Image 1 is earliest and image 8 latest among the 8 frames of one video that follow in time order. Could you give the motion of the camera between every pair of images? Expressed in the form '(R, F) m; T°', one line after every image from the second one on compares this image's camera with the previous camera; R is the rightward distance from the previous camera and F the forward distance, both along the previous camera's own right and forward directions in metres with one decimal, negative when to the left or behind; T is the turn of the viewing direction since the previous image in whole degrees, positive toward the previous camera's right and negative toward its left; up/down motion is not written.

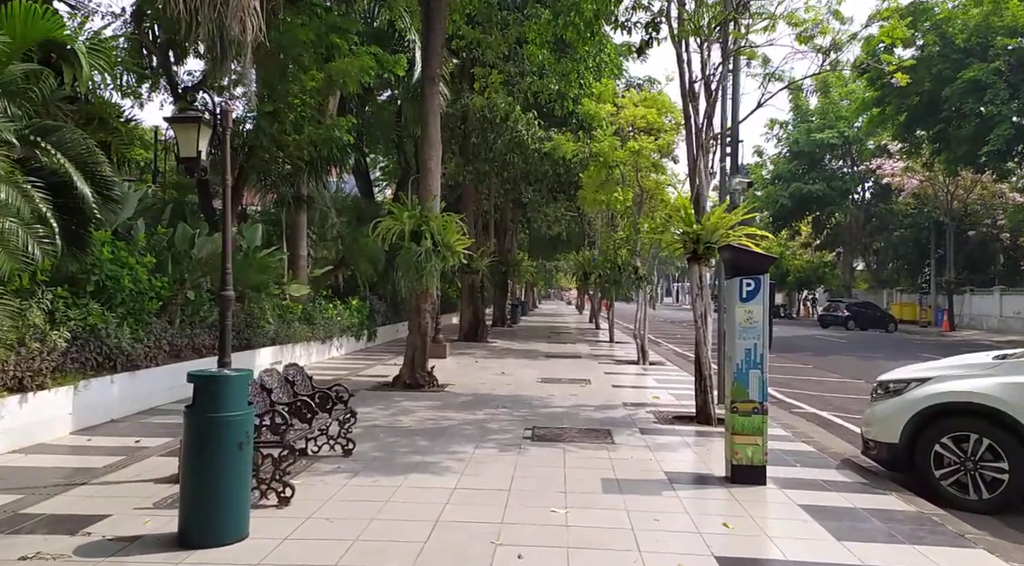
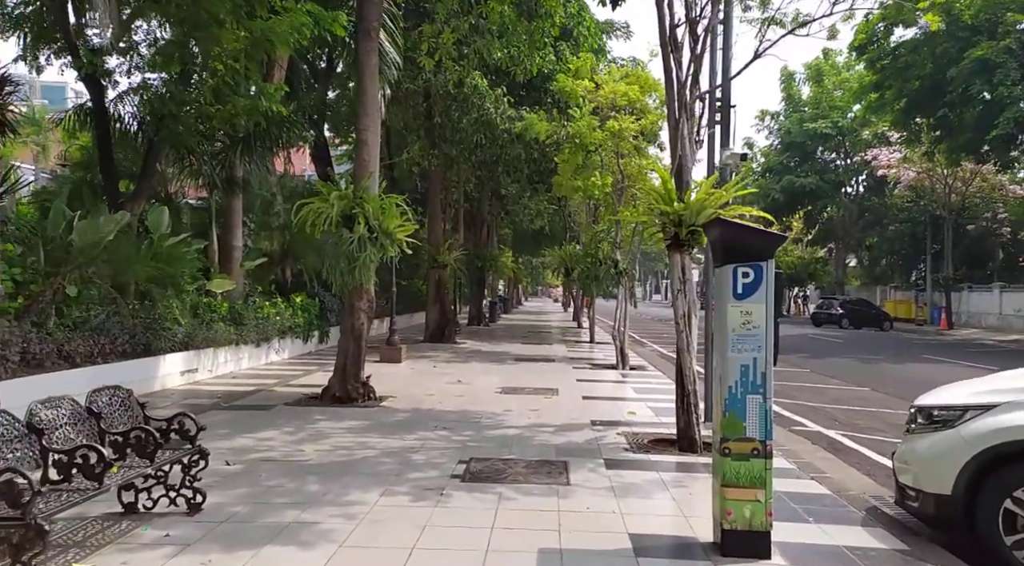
(+0.6, +2.2) m; +1°
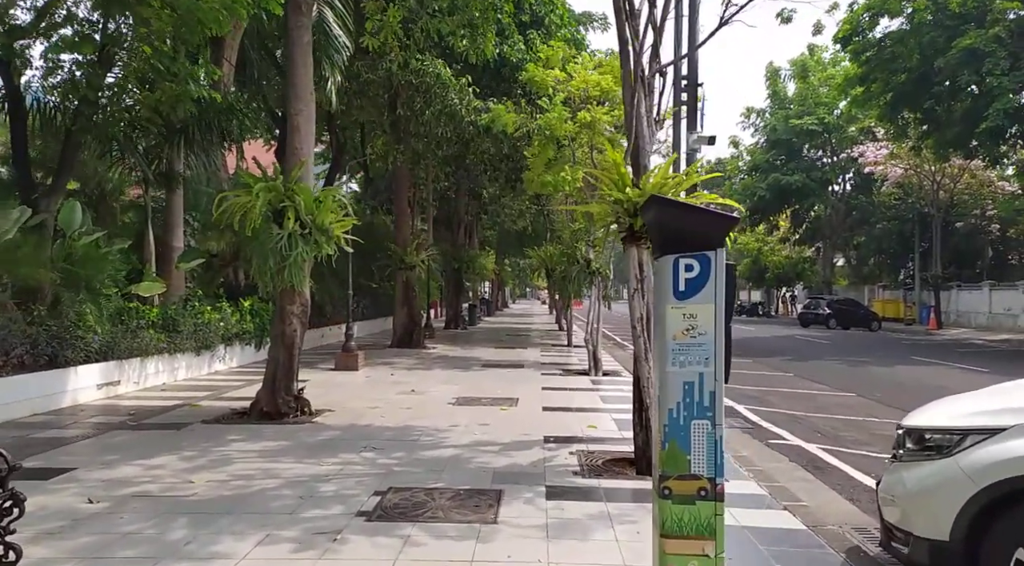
(+0.6, +1.1) m; +1°
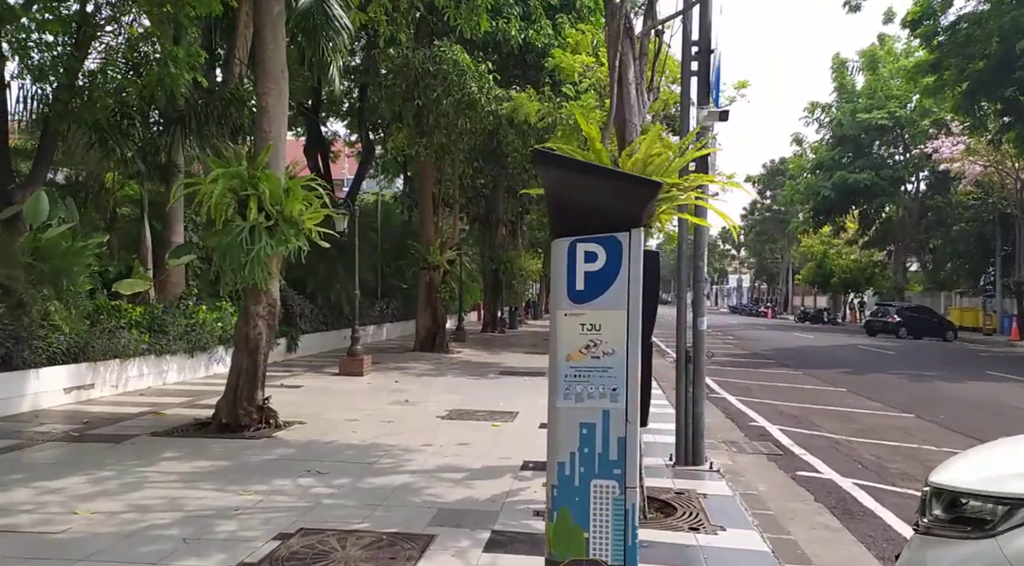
(+0.9, +1.3) m; -5°
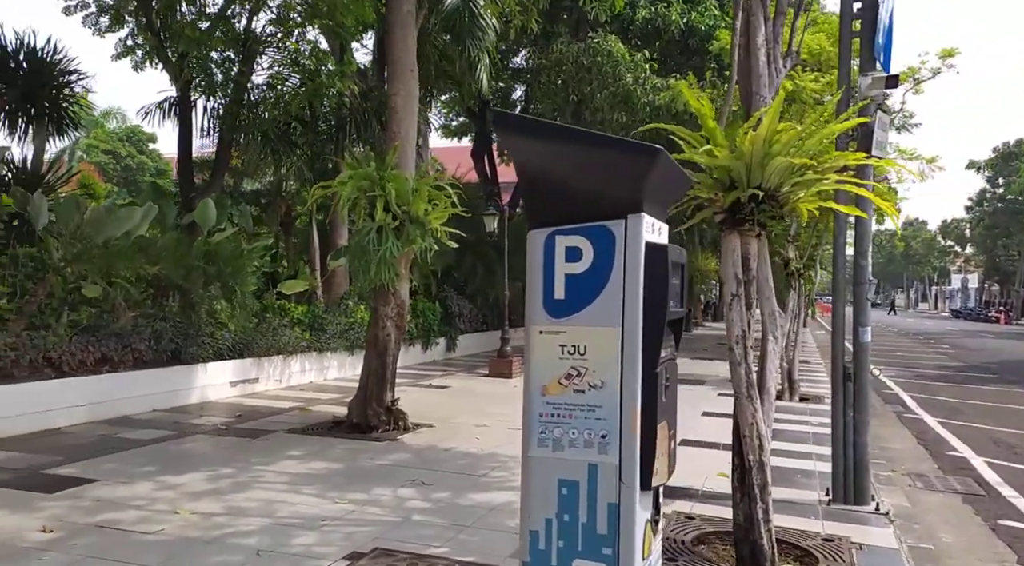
(+0.7, +0.7) m; -14°
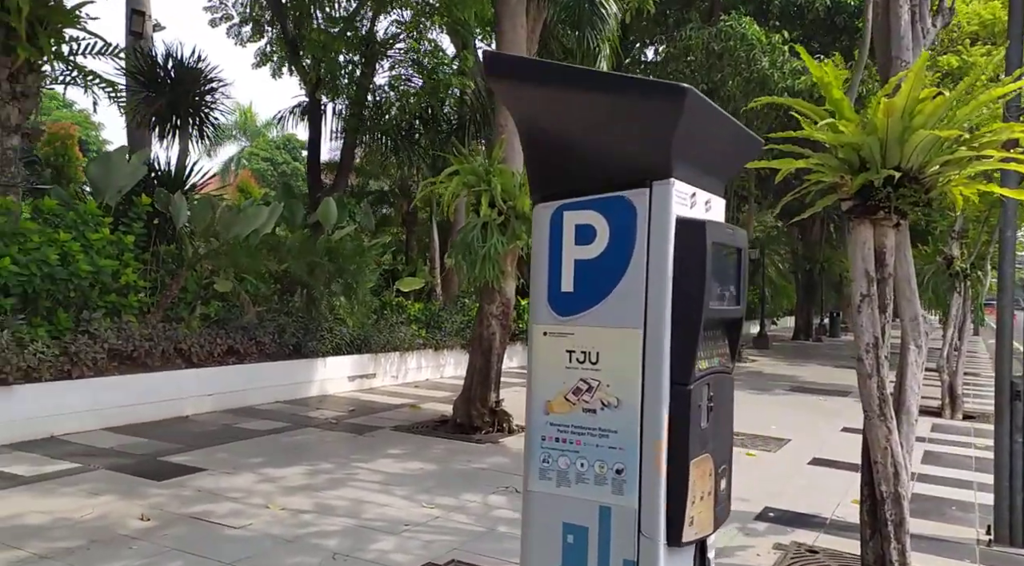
(+0.3, +0.5) m; -10°
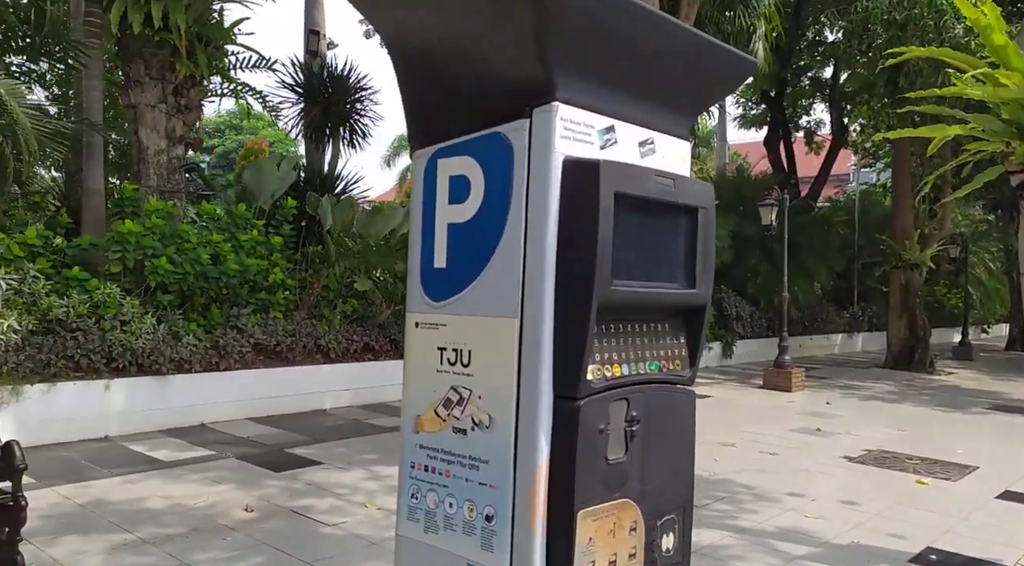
(+0.5, +0.5) m; -13°
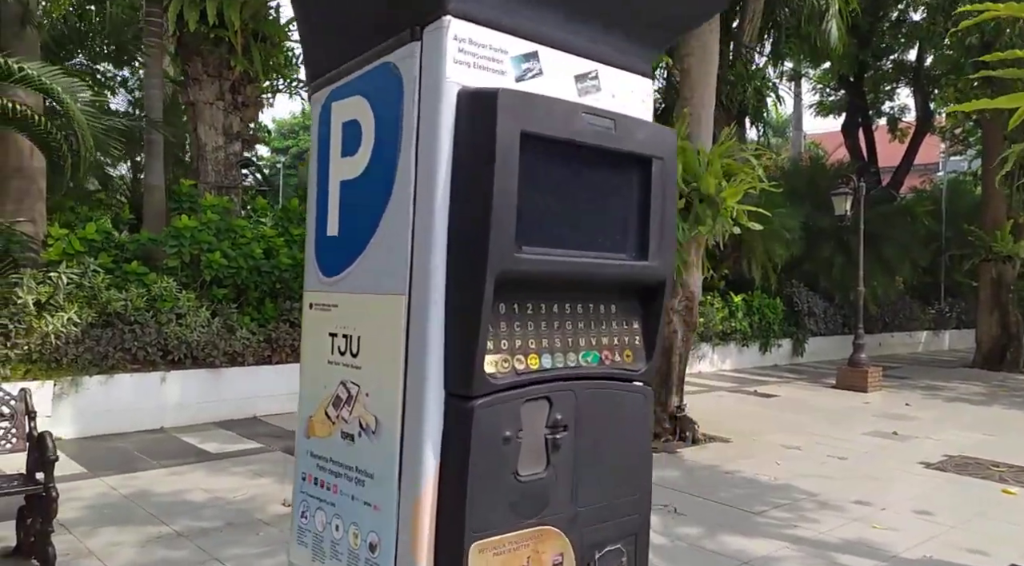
(+0.2, +0.3) m; -5°
